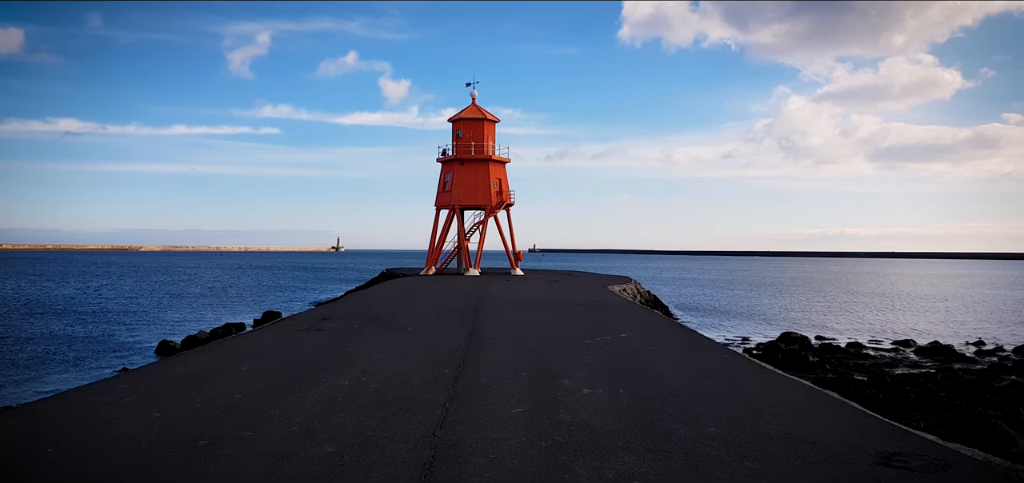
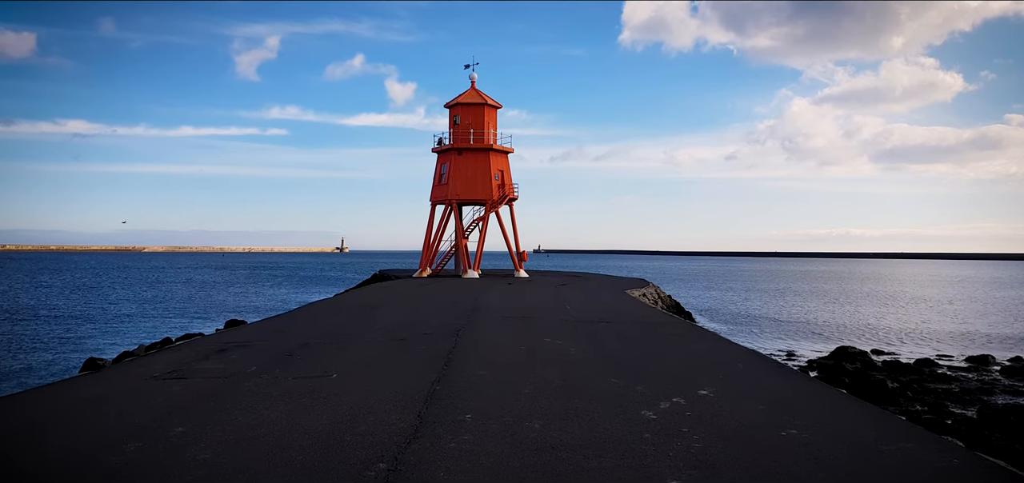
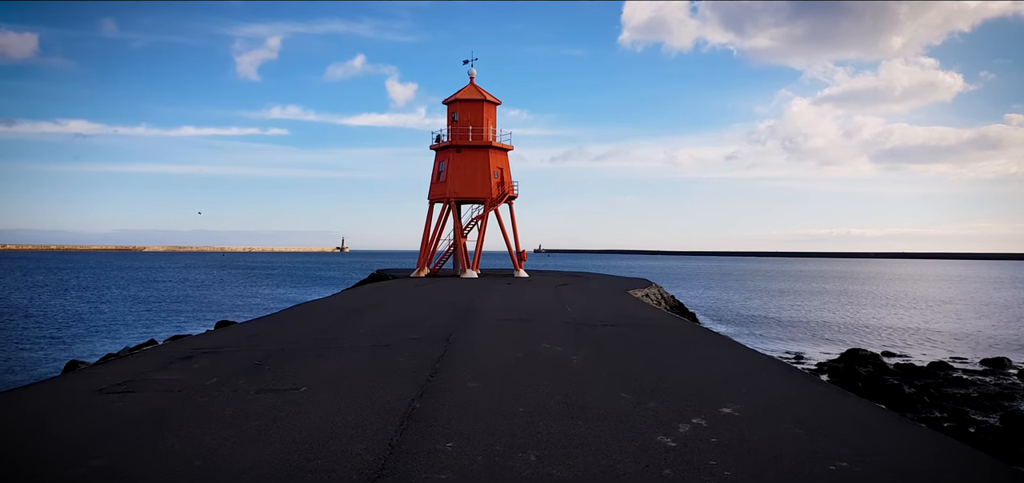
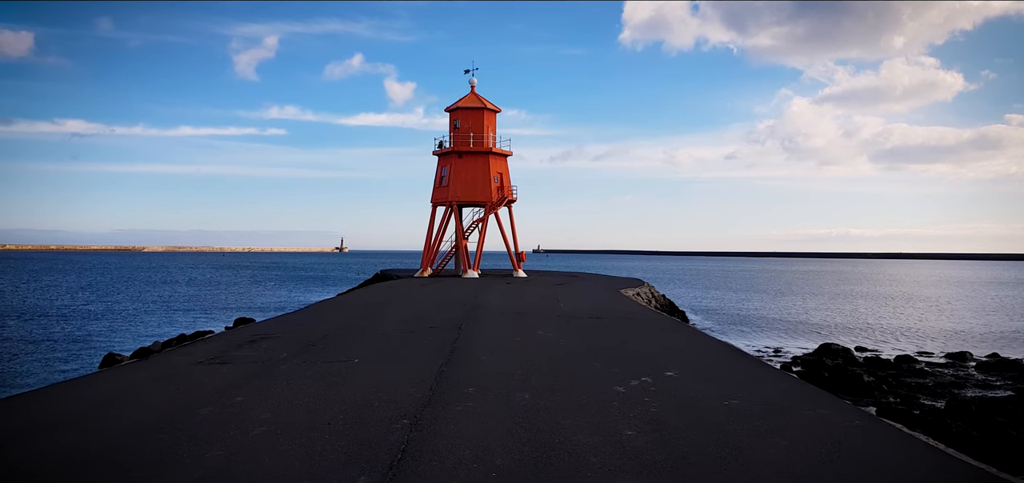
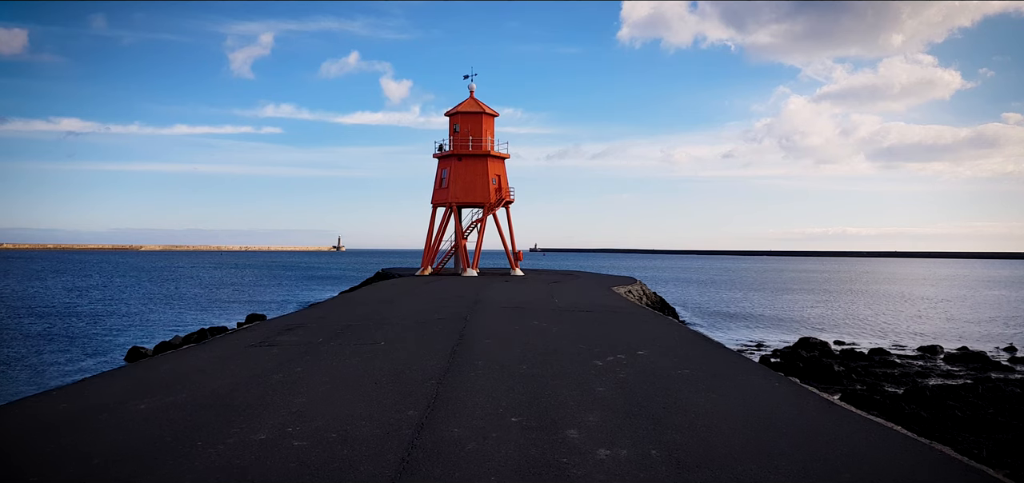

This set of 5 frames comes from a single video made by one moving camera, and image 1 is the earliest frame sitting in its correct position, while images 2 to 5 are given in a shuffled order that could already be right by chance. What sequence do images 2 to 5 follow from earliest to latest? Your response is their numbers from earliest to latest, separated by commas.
5, 4, 2, 3
